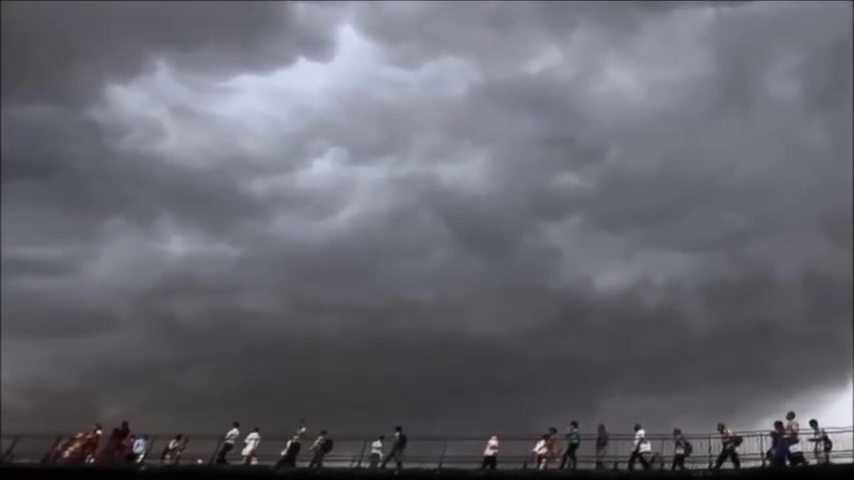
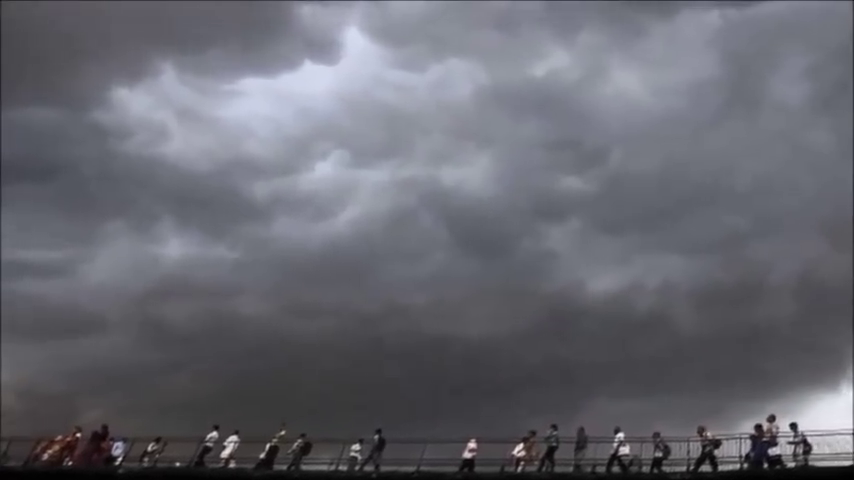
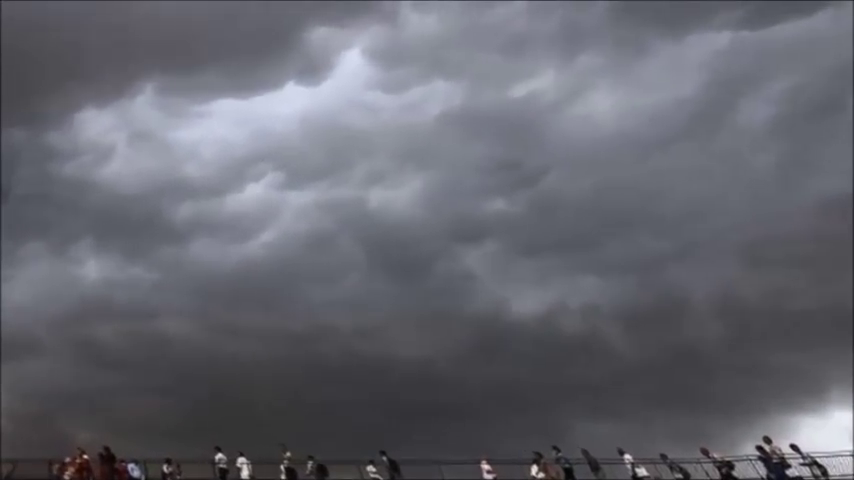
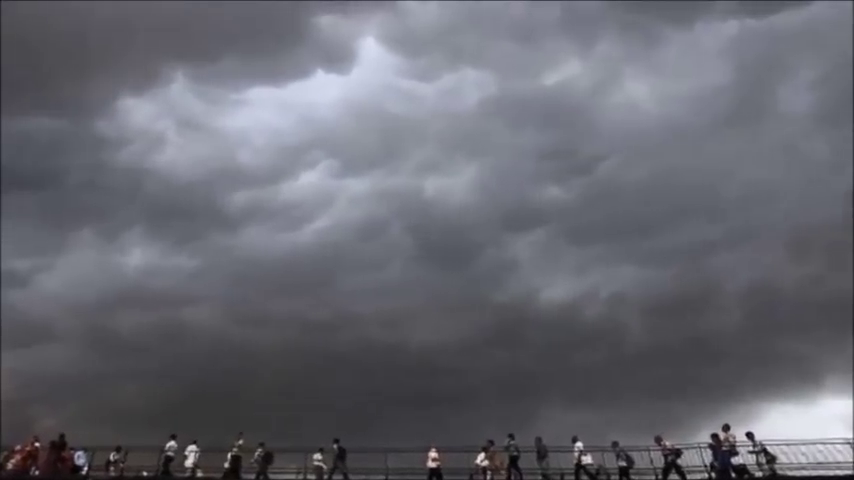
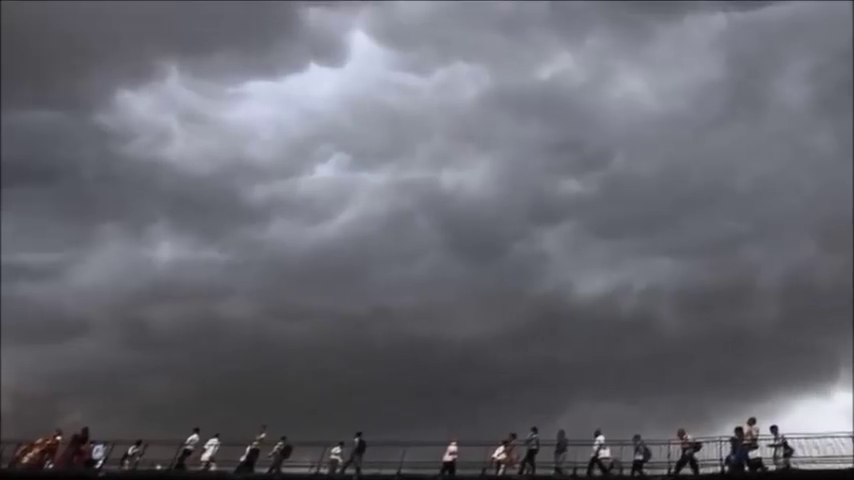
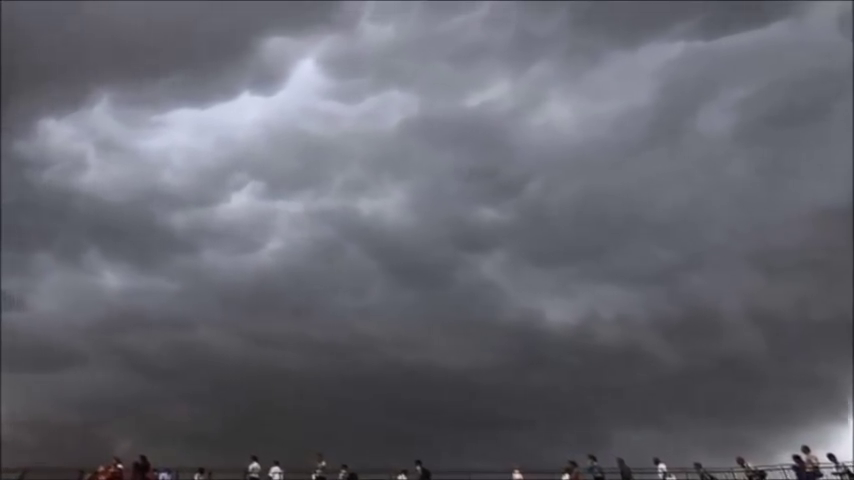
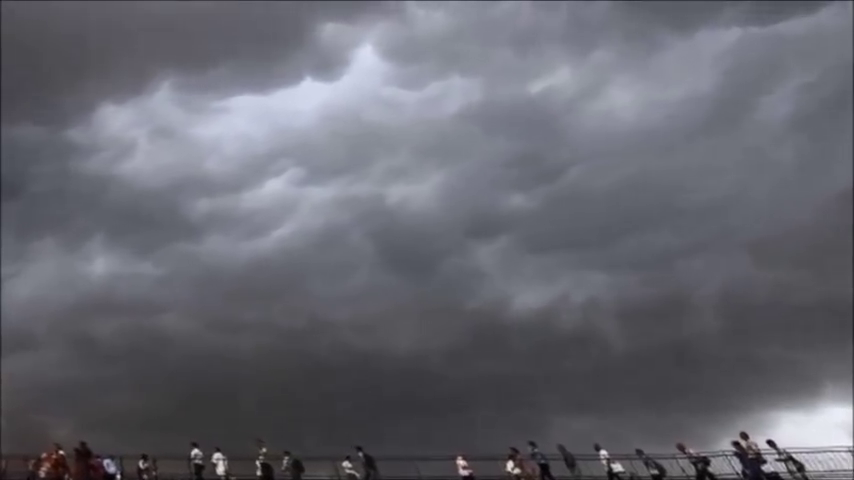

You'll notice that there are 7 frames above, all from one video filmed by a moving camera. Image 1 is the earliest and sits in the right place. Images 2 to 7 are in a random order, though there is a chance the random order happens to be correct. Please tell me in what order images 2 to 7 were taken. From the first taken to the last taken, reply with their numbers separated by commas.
2, 5, 4, 7, 3, 6
